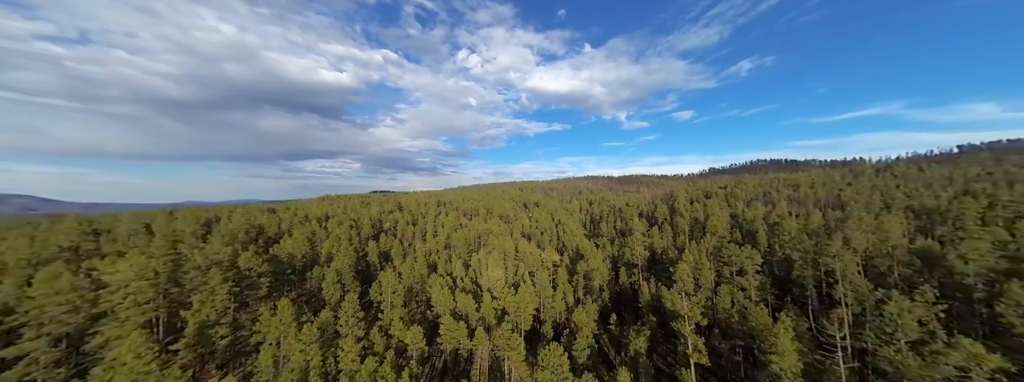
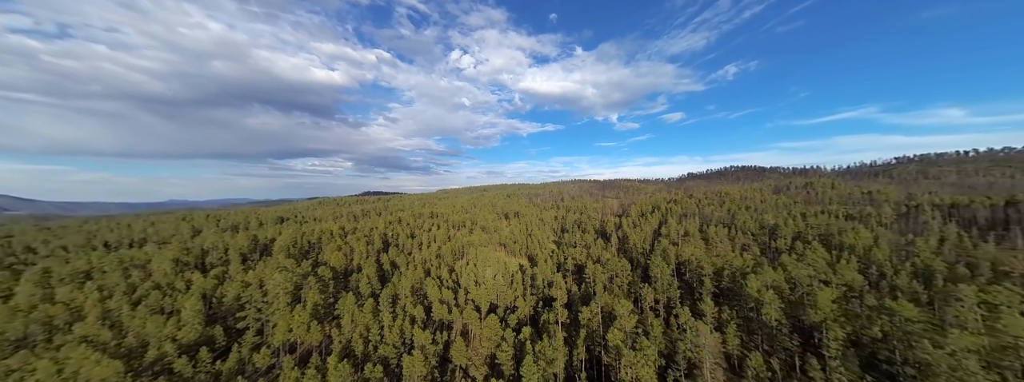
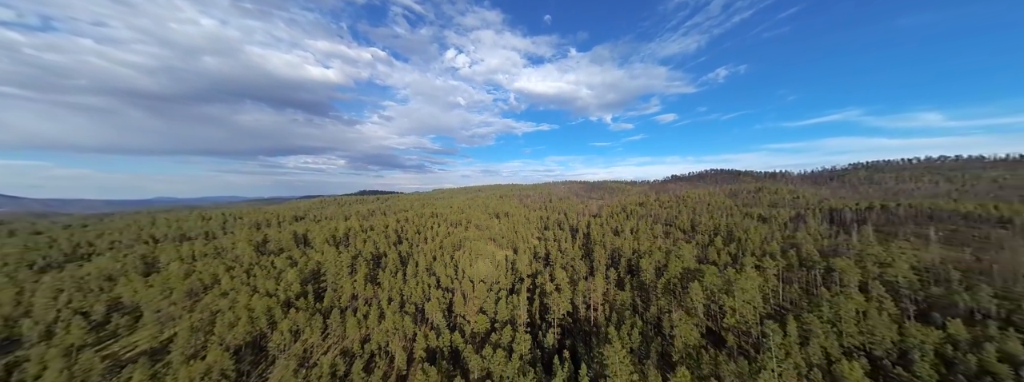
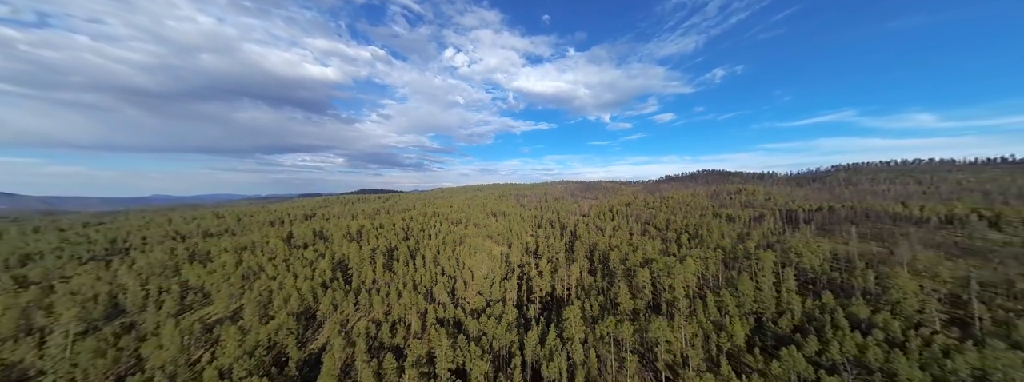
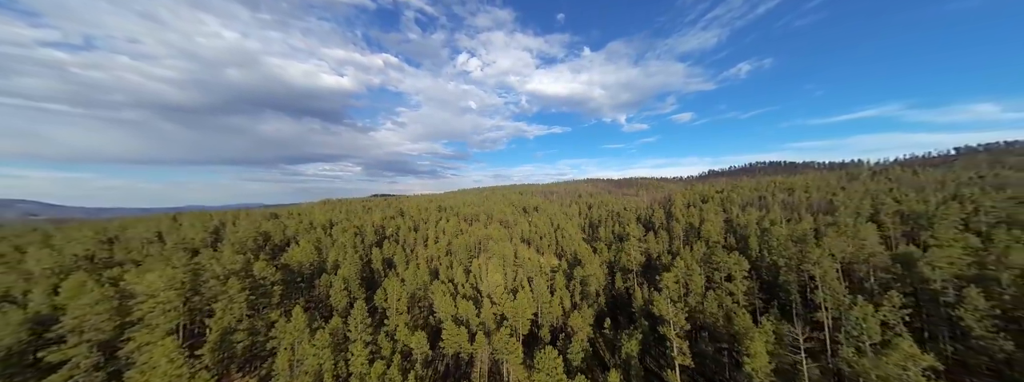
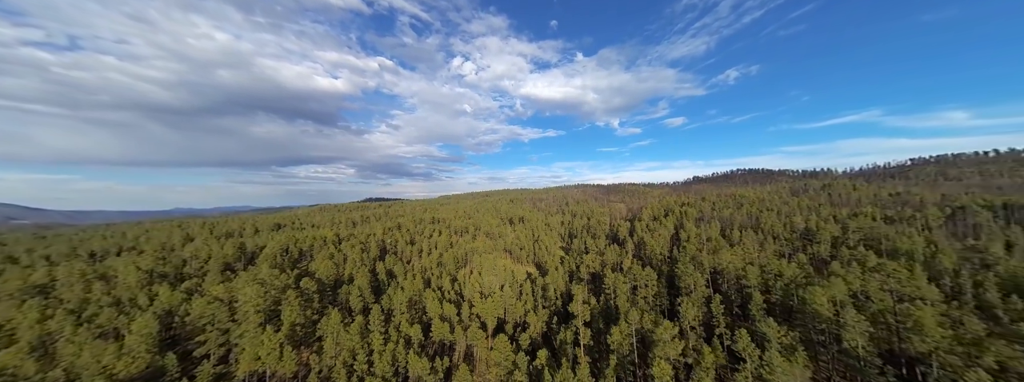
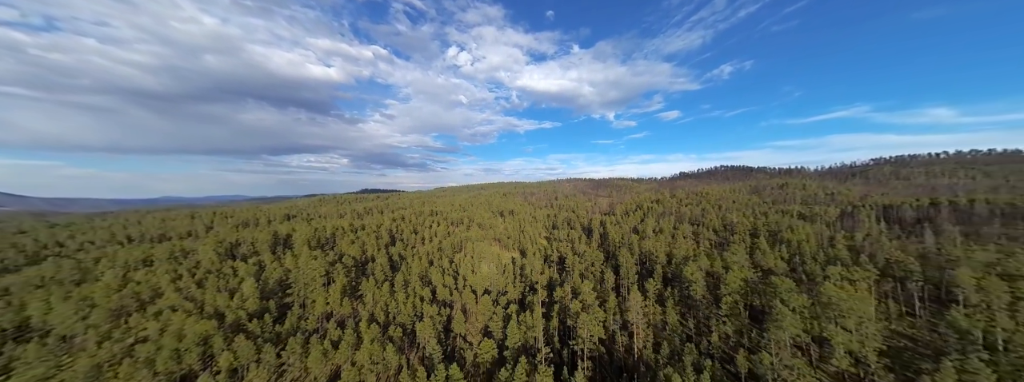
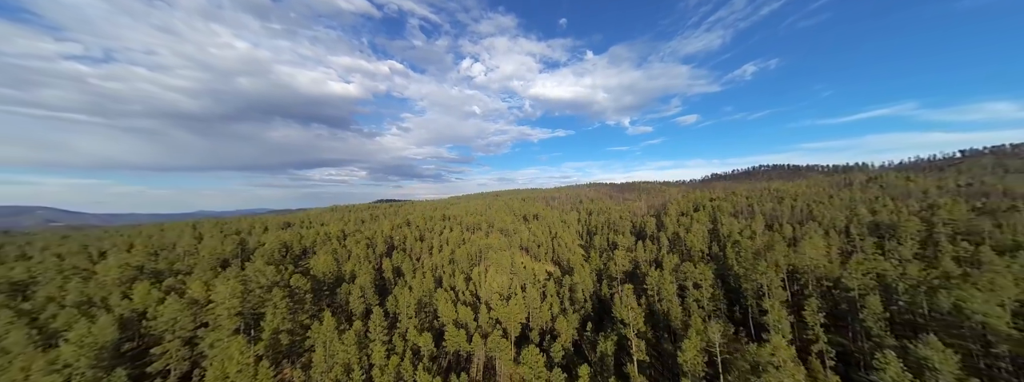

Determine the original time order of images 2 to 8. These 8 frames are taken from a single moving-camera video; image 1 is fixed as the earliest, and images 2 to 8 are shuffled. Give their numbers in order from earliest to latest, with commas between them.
5, 8, 6, 2, 7, 3, 4
